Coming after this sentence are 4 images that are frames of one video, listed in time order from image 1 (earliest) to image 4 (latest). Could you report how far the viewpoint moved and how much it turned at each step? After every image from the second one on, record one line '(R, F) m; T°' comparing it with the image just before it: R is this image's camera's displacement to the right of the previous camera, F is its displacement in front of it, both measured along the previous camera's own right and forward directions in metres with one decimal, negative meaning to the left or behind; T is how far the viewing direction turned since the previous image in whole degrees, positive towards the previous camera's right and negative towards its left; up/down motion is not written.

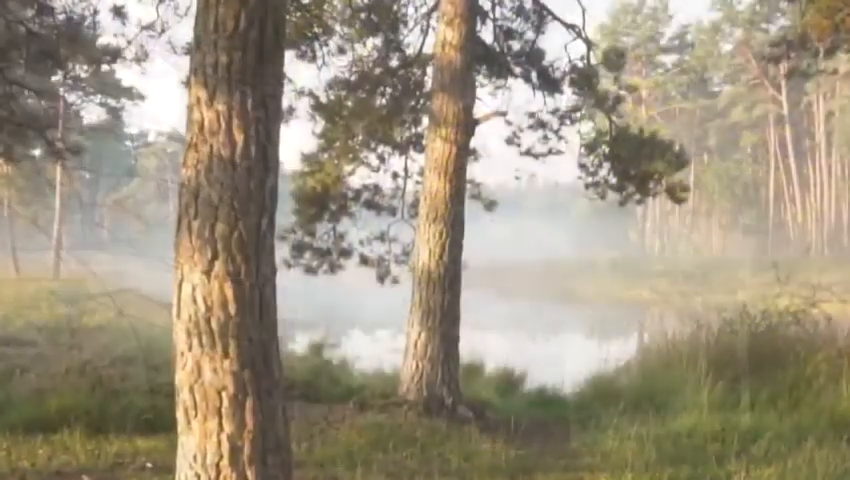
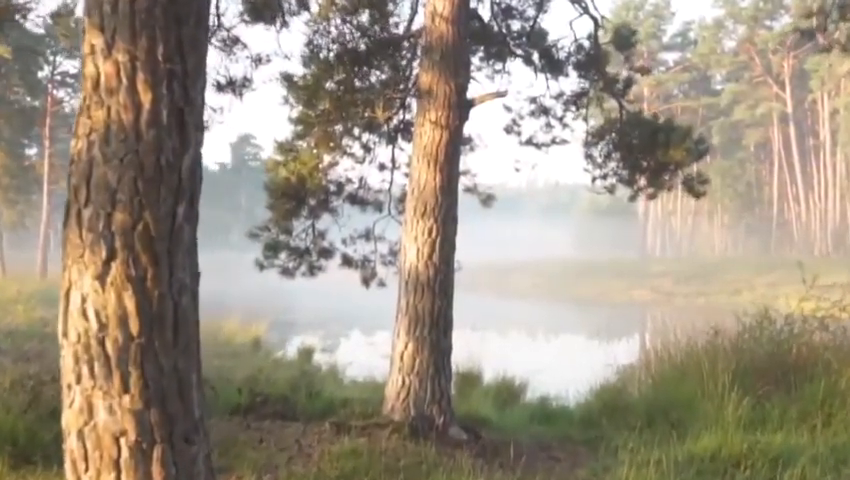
(+0.1, +0.9) m; 0°
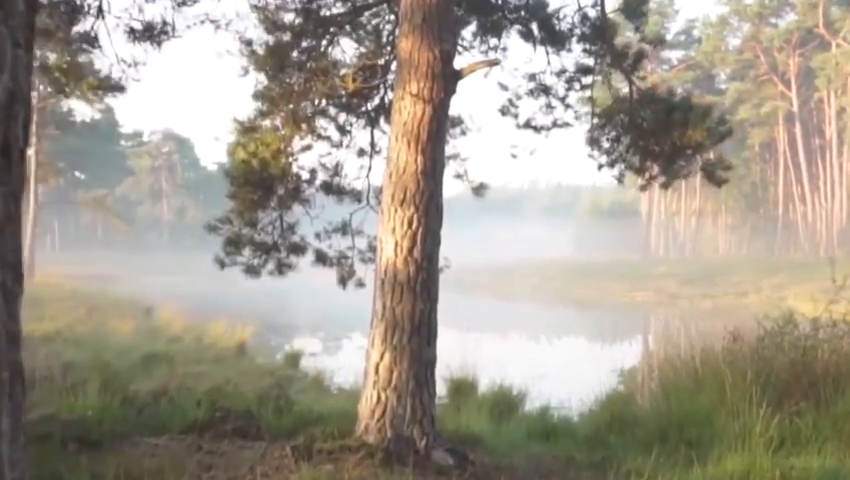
(+0.1, +0.9) m; 0°
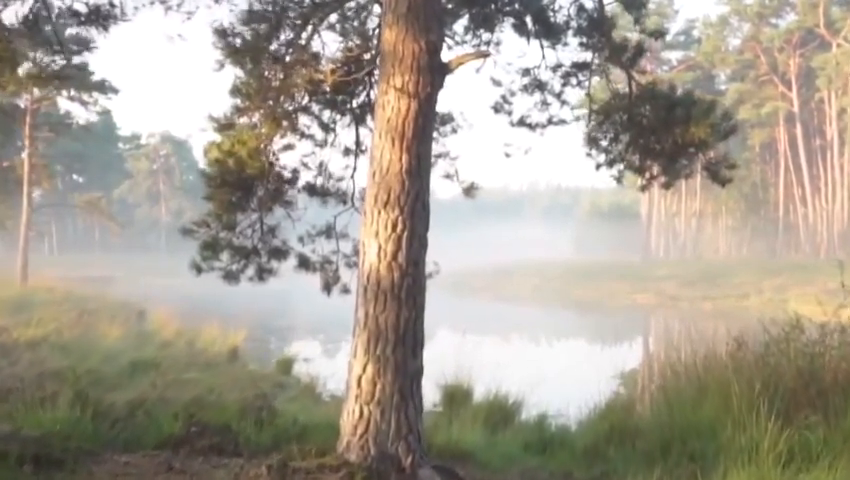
(+0.1, +0.4) m; 0°
